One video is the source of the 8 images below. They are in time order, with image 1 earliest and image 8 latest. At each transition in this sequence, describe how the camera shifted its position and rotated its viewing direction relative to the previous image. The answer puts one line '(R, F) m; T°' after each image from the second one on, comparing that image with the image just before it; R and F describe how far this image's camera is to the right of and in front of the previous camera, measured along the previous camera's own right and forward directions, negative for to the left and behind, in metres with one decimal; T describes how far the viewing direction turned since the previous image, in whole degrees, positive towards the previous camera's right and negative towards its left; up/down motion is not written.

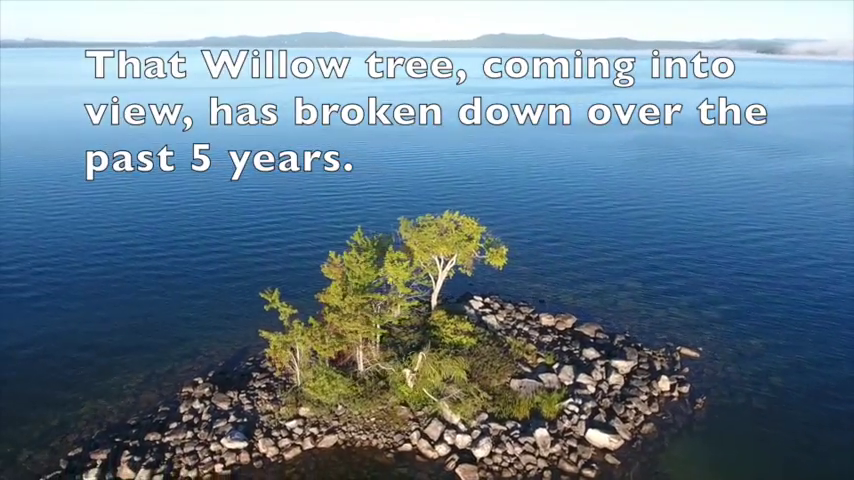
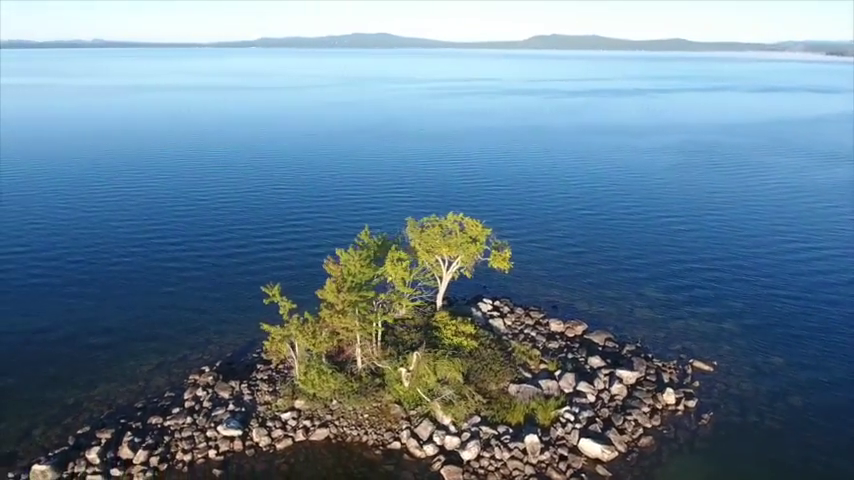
(+2.9, -0.1) m; -5°
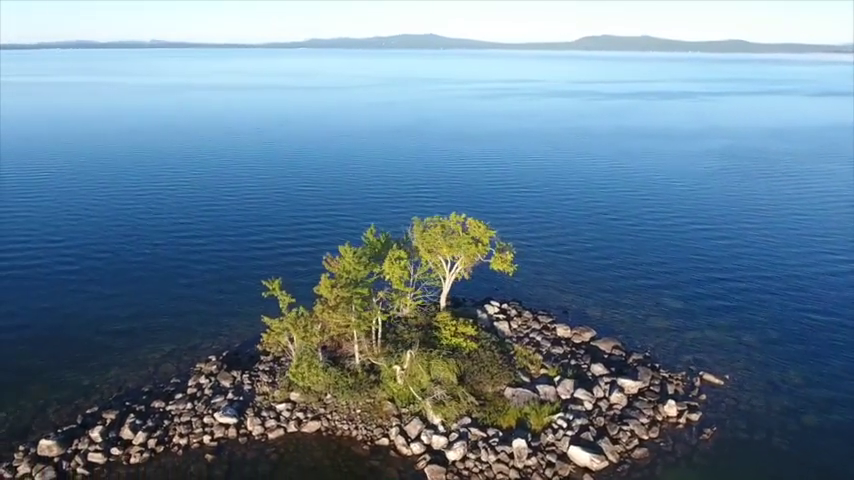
(+2.9, -0.1) m; -4°
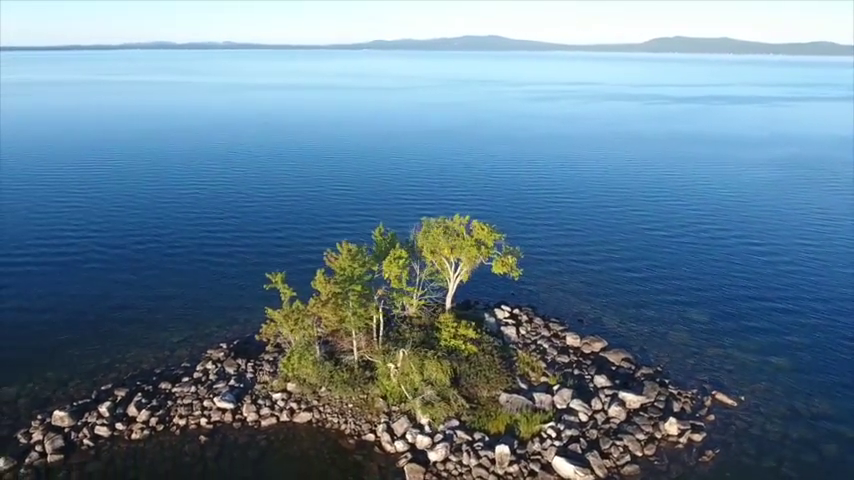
(+3.9, 0.0) m; -6°
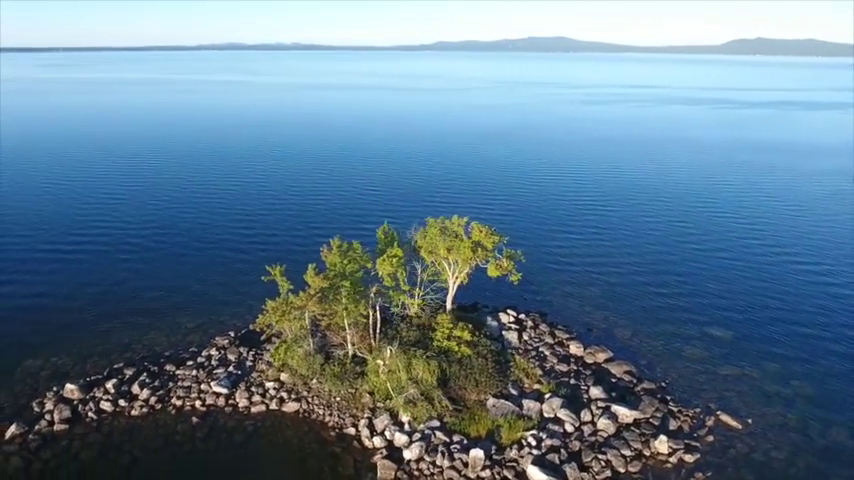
(+4.3, 0.0) m; -6°
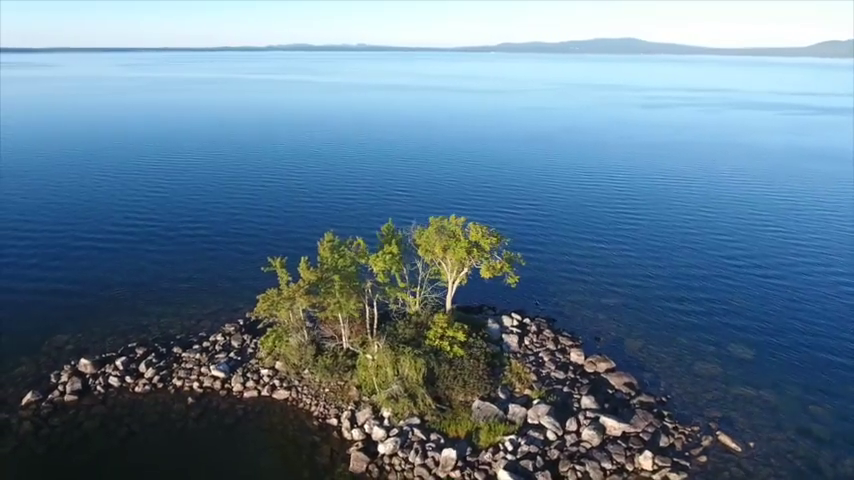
(+4.5, 0.0) m; -6°
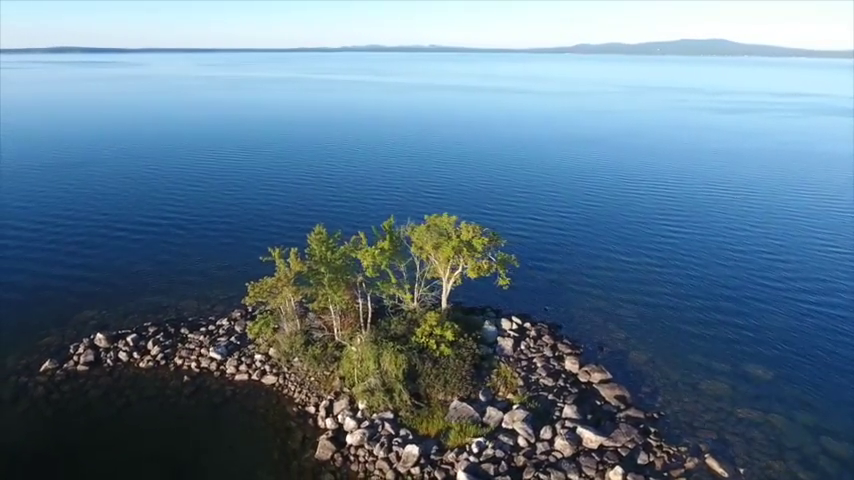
(+5.4, +0.1) m; -7°
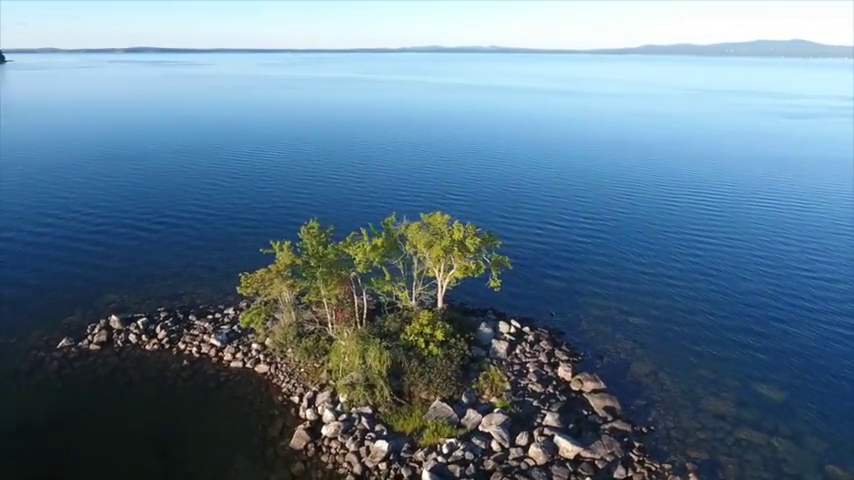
(+4.5, +0.1) m; -6°
